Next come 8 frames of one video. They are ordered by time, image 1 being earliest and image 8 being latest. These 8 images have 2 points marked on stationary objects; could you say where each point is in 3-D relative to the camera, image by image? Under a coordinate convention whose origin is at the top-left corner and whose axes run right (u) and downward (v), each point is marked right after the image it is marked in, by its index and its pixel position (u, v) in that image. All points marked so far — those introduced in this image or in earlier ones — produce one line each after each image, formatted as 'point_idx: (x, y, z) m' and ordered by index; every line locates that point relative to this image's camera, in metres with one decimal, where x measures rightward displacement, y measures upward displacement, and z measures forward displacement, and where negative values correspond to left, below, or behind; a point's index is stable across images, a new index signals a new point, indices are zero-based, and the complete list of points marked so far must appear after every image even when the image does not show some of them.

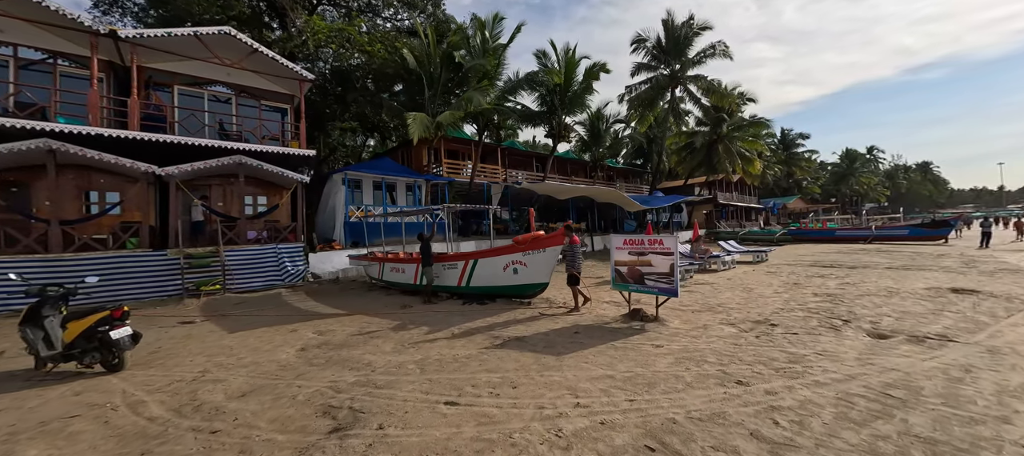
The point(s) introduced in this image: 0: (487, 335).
0: (-0.4, -1.7, +6.2) m
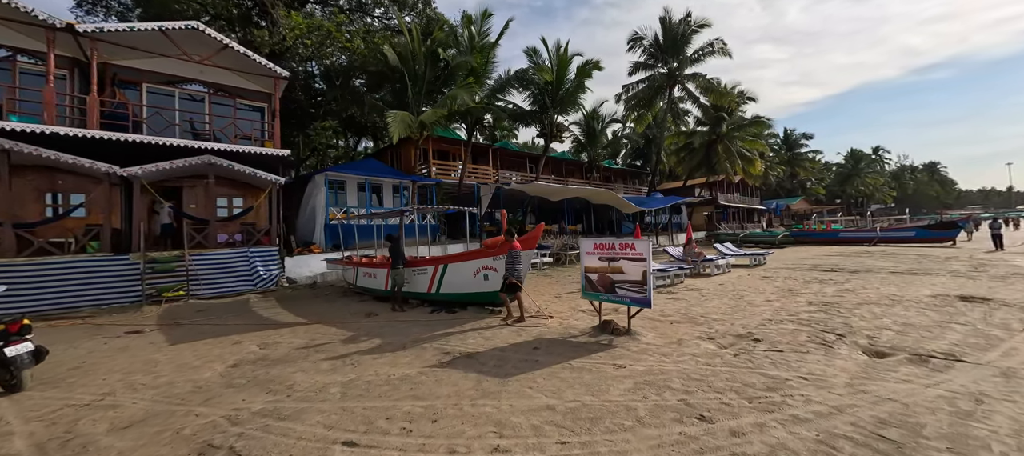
0: (-1.1, -1.7, +5.6) m
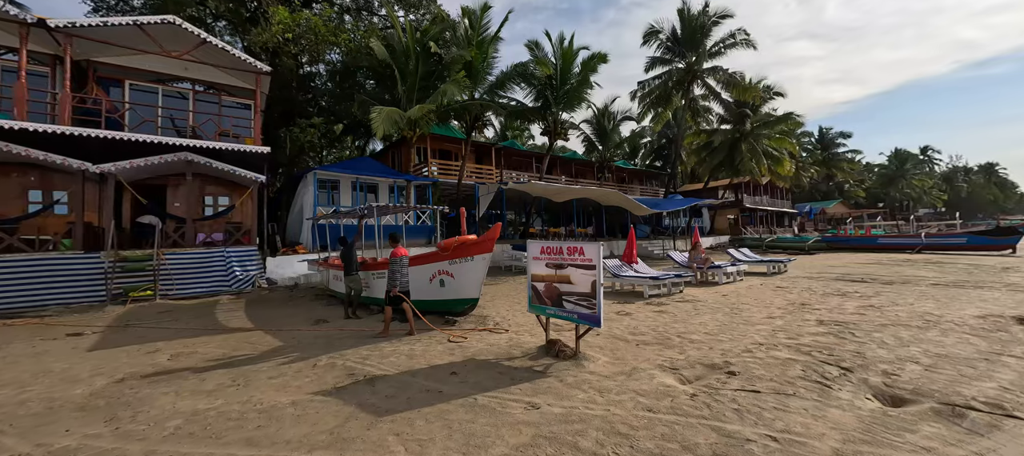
0: (-2.0, -1.7, +4.7) m
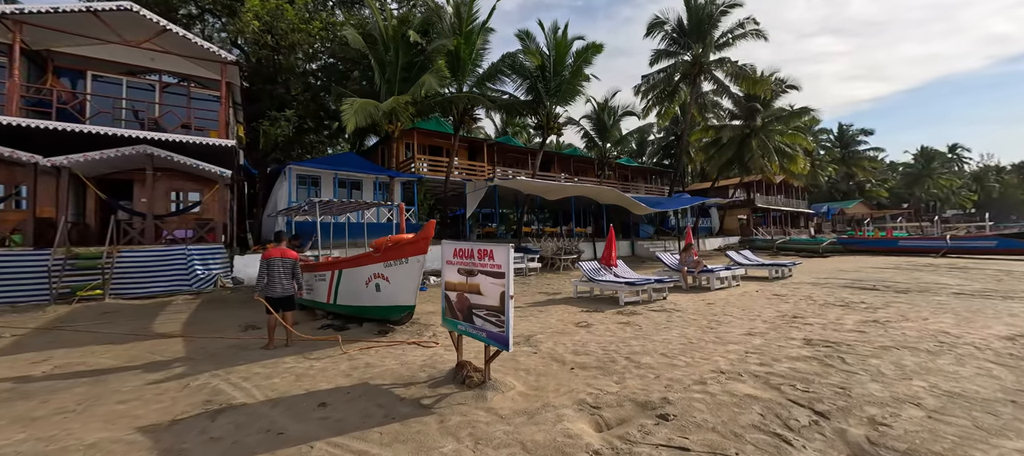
0: (-3.0, -1.7, +3.9) m
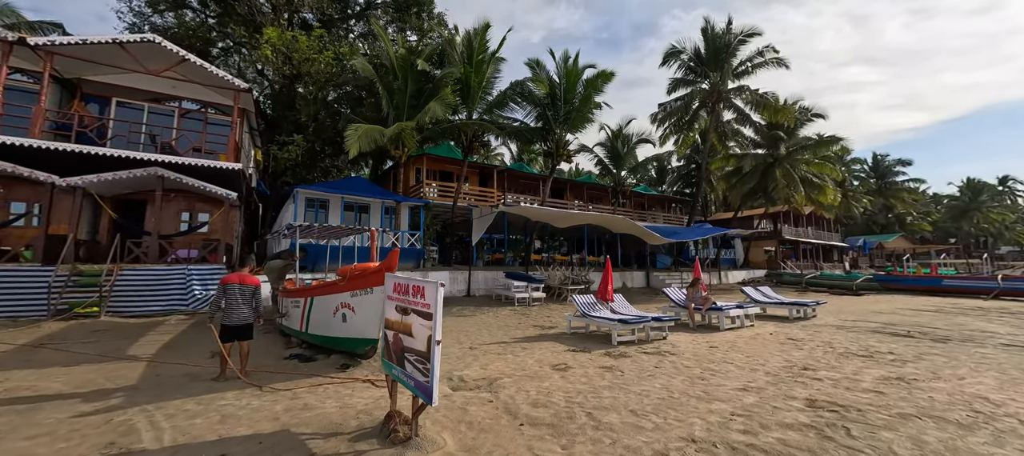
0: (-3.6, -1.9, +3.6) m
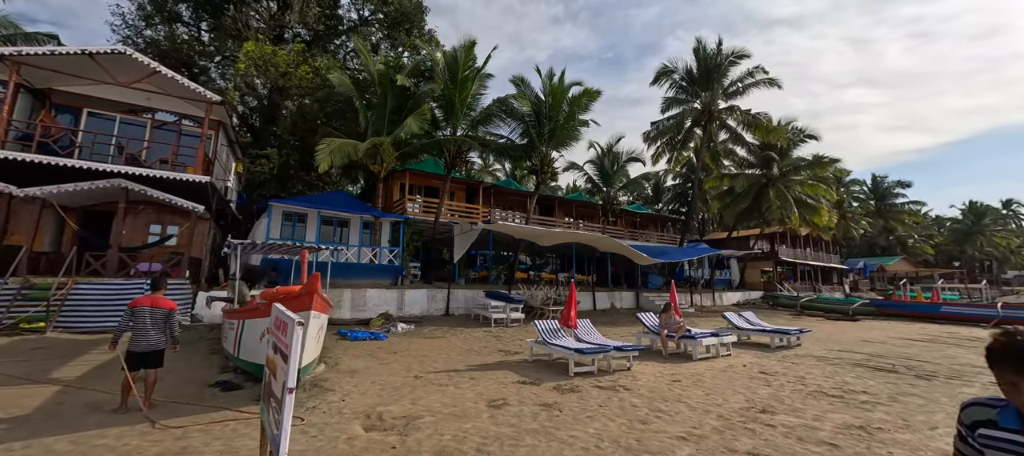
0: (-4.5, -2.1, +3.2) m
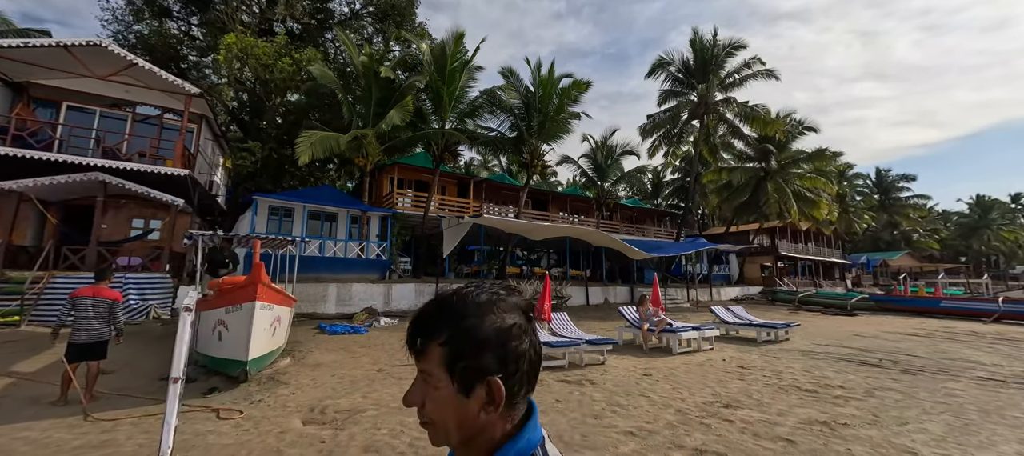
0: (-5.1, -1.9, +3.0) m
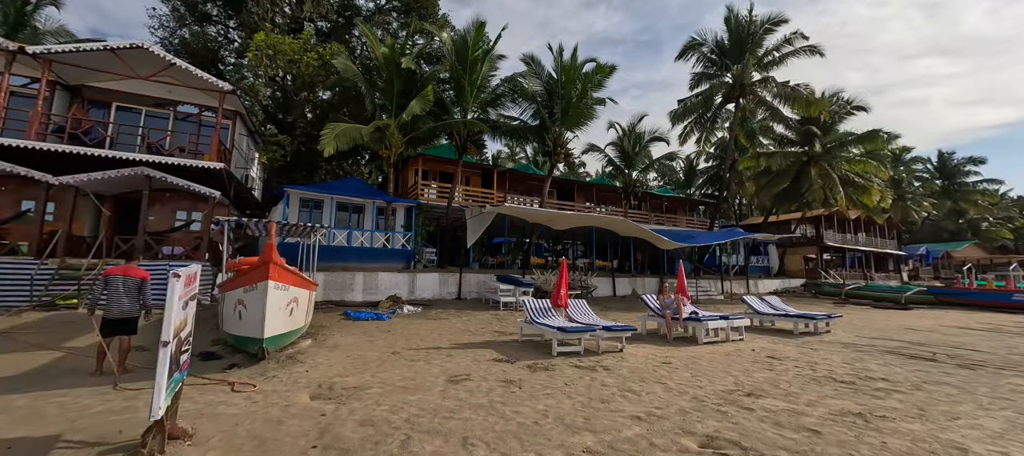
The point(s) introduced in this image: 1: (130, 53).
0: (-5.2, -1.7, +3.3) m
1: (-11.4, +5.3, +11.7) m
